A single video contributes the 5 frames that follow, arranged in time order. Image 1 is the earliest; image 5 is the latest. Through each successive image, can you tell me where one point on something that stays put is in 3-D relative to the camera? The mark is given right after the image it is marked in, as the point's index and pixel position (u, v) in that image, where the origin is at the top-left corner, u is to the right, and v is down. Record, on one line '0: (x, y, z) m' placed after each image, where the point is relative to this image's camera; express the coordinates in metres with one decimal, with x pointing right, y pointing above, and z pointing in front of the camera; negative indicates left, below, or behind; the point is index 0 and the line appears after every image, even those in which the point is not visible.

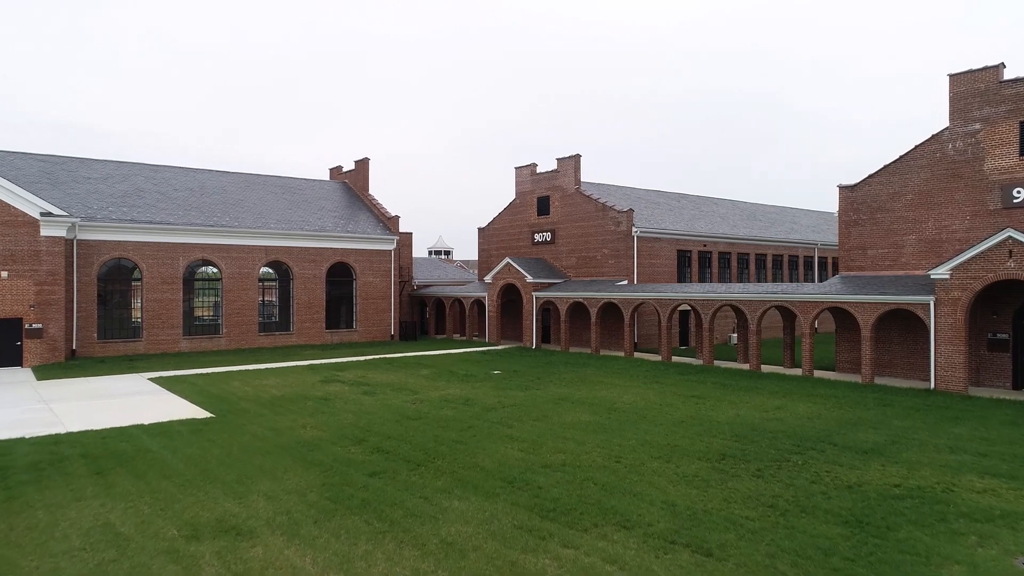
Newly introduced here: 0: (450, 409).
0: (-1.5, -3.1, +18.3) m
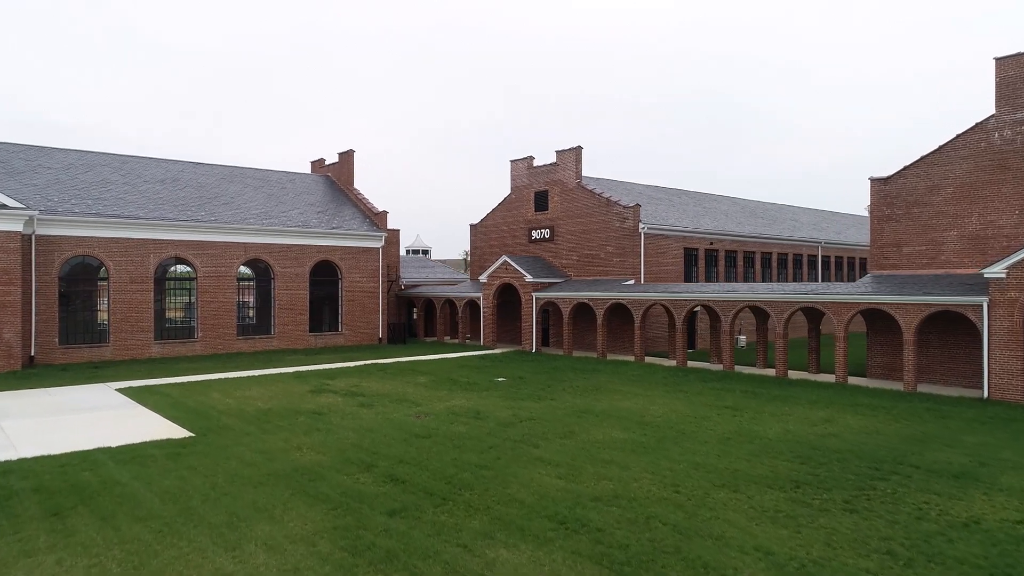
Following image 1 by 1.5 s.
0: (-1.1, -3.1, +16.3) m
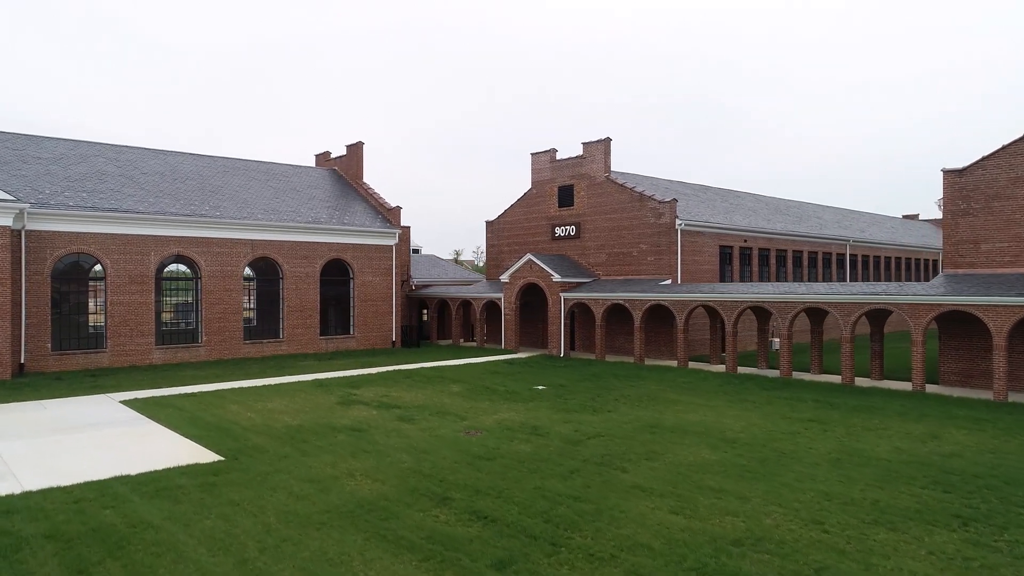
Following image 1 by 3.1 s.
0: (+0.3, -3.1, +14.5) m
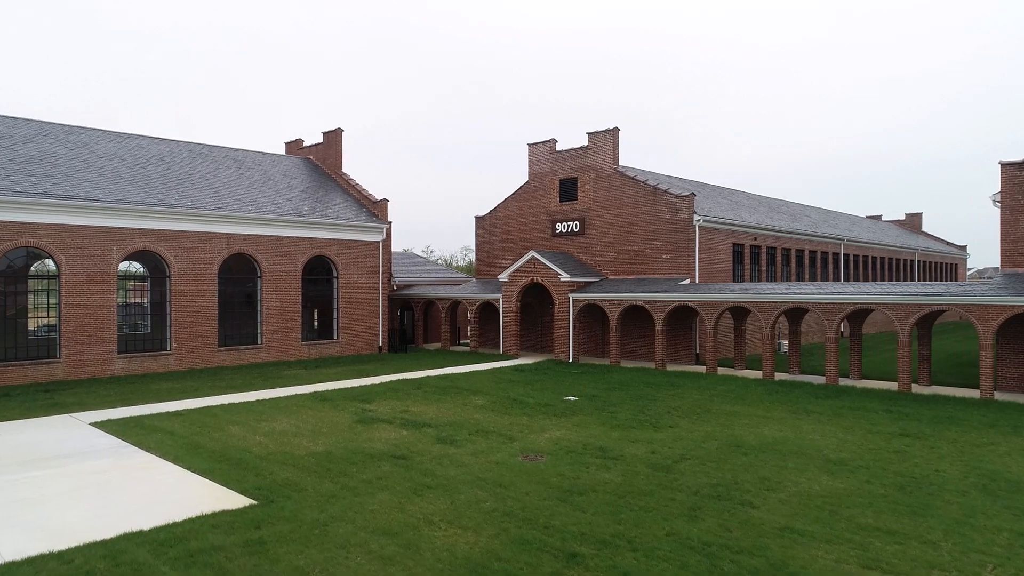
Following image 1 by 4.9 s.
0: (+1.6, -3.1, +12.3) m
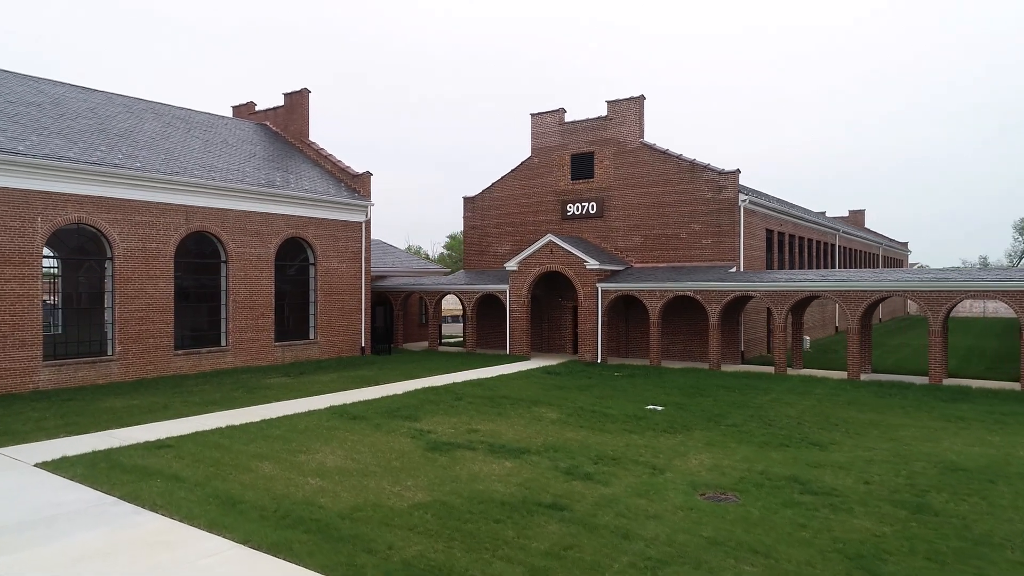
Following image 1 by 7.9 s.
0: (+4.1, -2.8, +8.8) m
